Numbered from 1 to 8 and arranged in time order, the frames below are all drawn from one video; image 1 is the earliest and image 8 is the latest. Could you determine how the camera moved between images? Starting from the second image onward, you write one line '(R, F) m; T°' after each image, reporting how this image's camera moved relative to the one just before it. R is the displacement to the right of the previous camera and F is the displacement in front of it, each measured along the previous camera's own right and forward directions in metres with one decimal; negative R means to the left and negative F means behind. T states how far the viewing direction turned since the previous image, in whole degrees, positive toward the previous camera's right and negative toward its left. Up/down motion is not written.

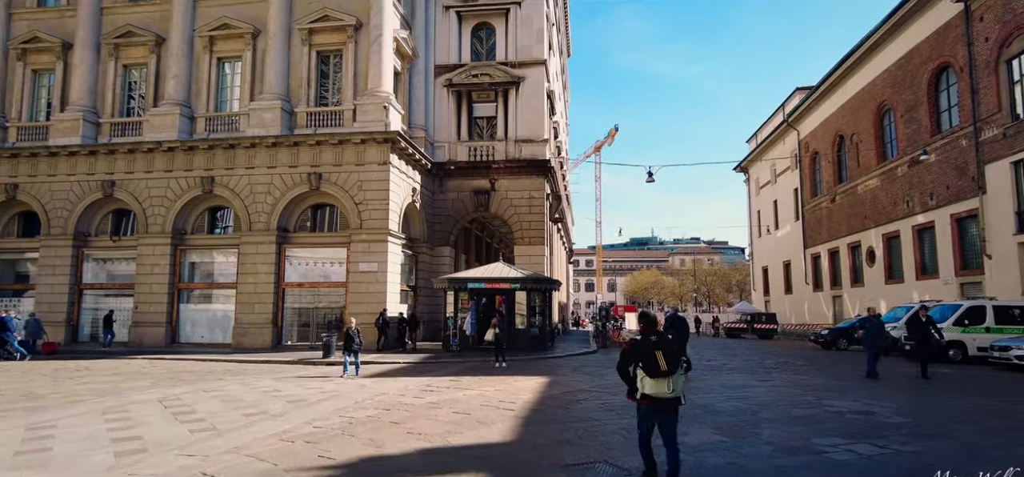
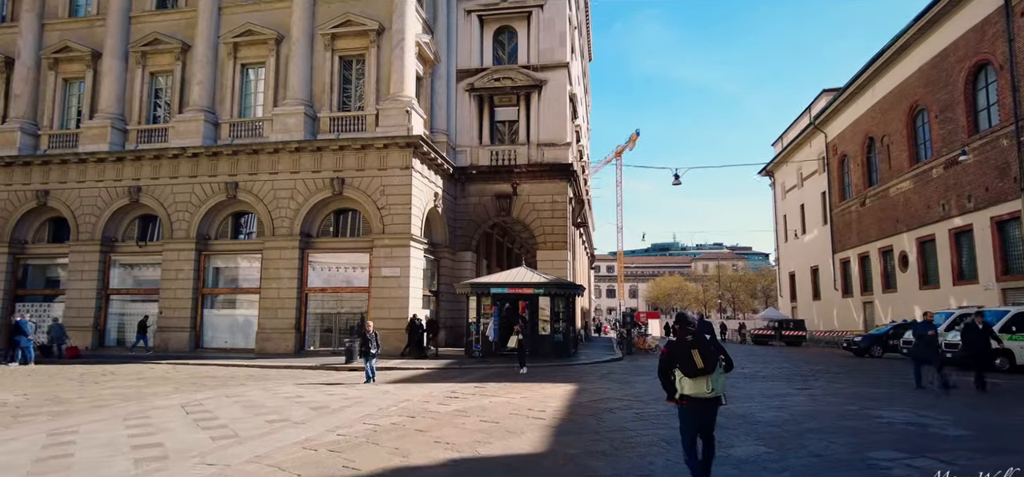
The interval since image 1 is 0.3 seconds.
(-0.1, +0.3) m; -2°
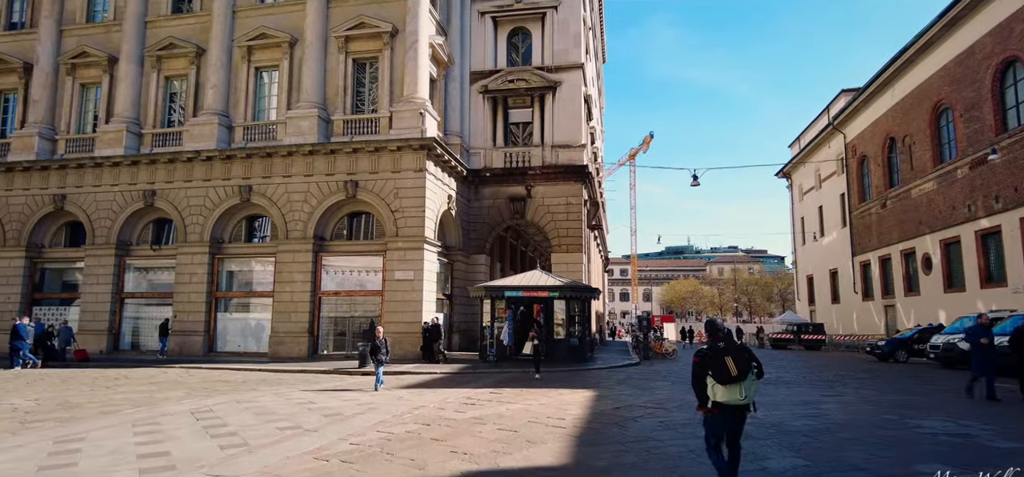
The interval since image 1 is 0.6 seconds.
(-0.1, +0.3) m; -1°
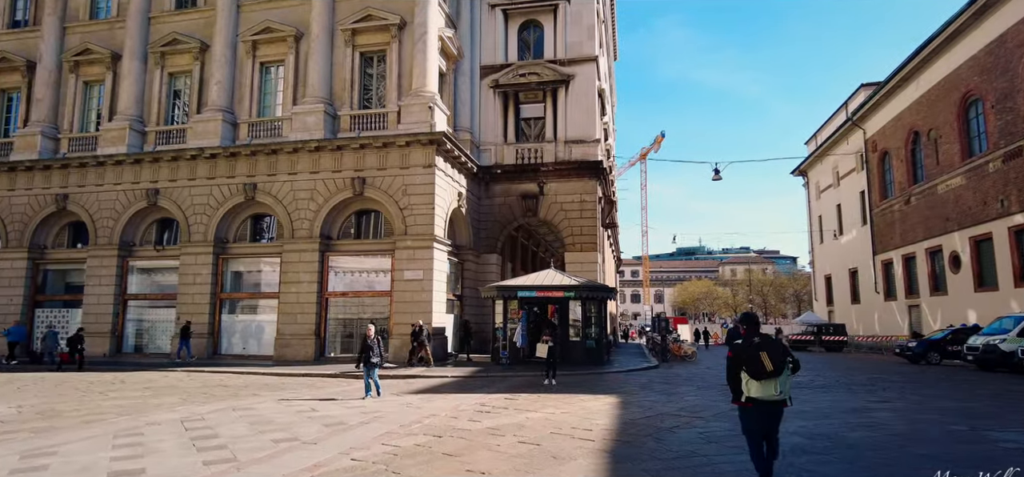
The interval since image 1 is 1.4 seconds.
(-0.1, +0.8) m; -1°
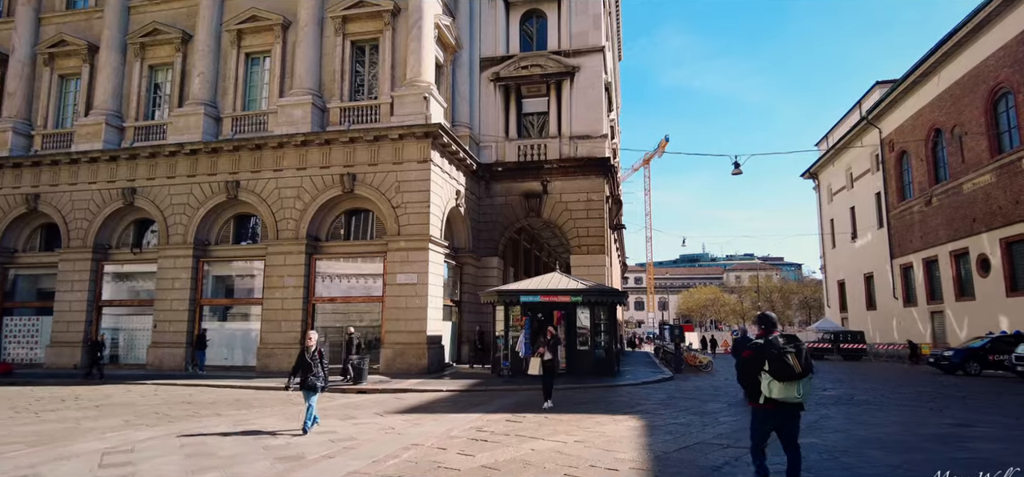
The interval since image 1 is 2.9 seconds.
(0.0, +1.7) m; 0°
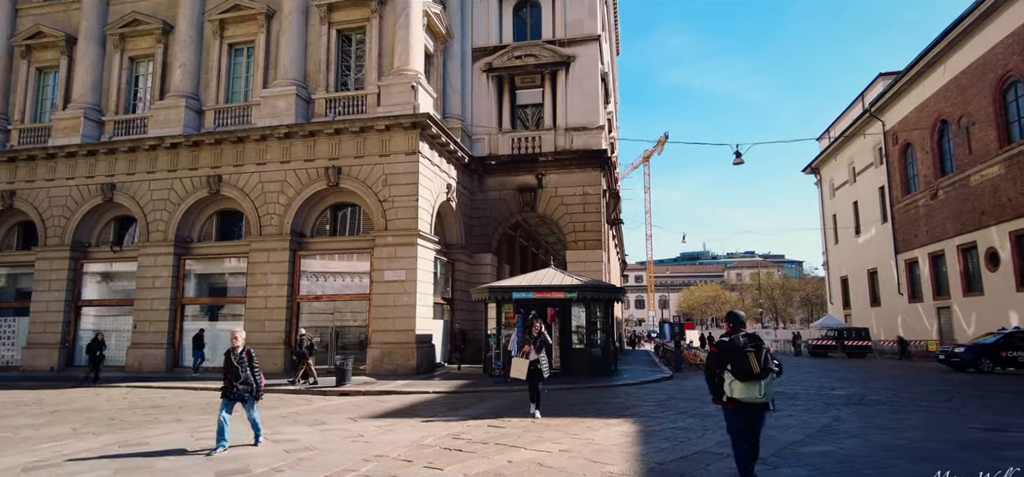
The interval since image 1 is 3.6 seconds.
(+0.3, +0.8) m; 0°
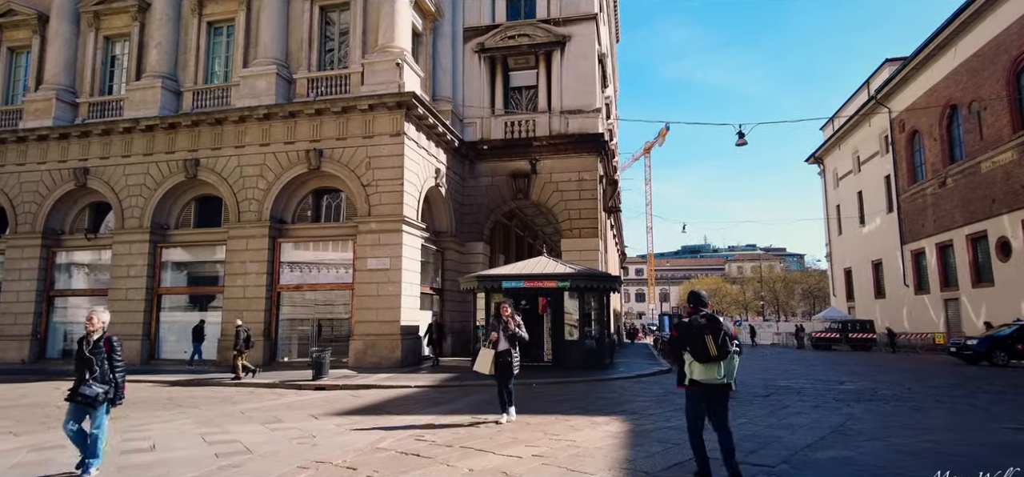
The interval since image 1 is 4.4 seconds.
(+0.3, +1.0) m; 0°
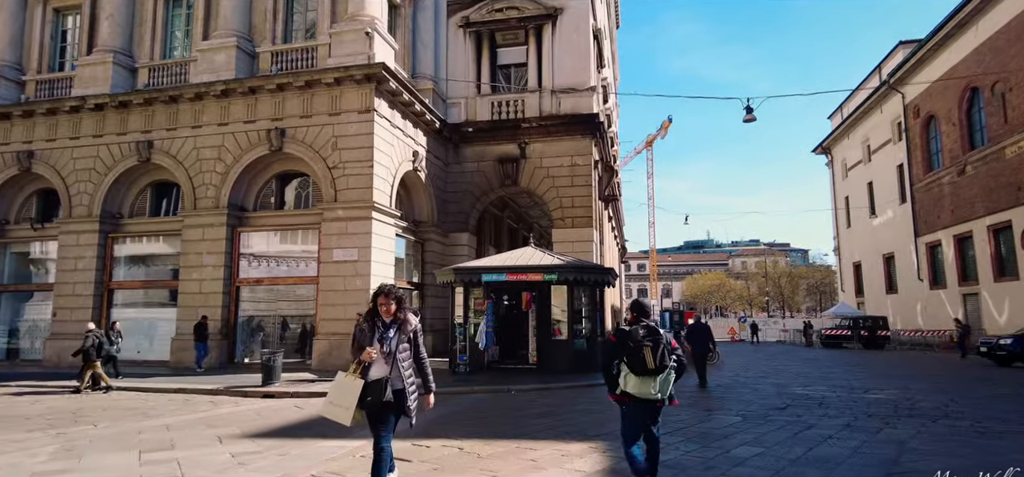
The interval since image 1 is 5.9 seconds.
(+0.5, +1.8) m; 0°
